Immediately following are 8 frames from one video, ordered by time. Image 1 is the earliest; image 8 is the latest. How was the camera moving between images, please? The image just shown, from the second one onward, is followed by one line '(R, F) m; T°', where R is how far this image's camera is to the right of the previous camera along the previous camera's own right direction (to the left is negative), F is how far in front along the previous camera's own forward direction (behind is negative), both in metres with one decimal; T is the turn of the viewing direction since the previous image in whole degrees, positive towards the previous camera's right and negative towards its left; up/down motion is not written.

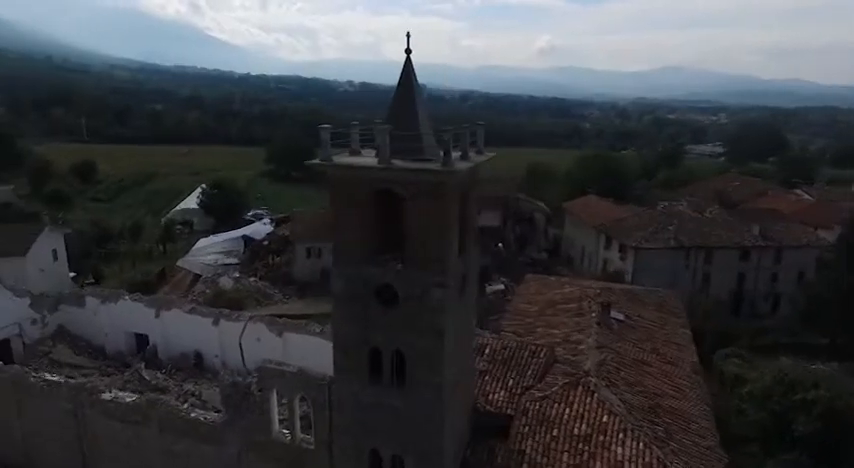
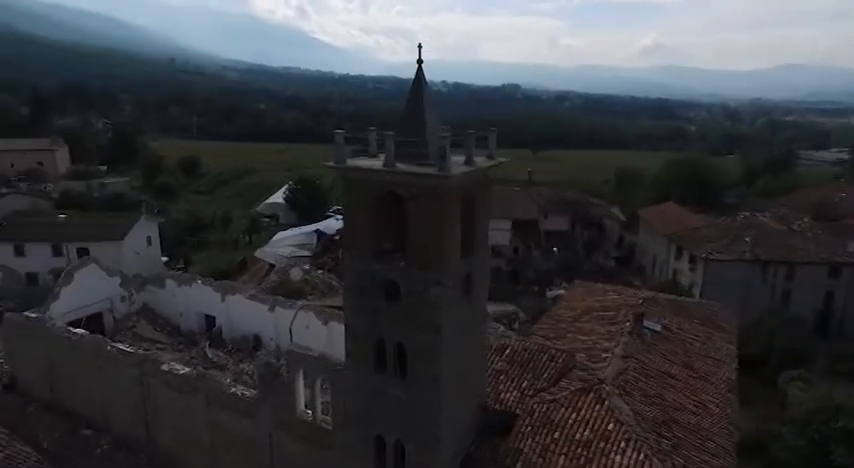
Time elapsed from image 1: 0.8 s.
(+1.4, -0.4) m; -9°
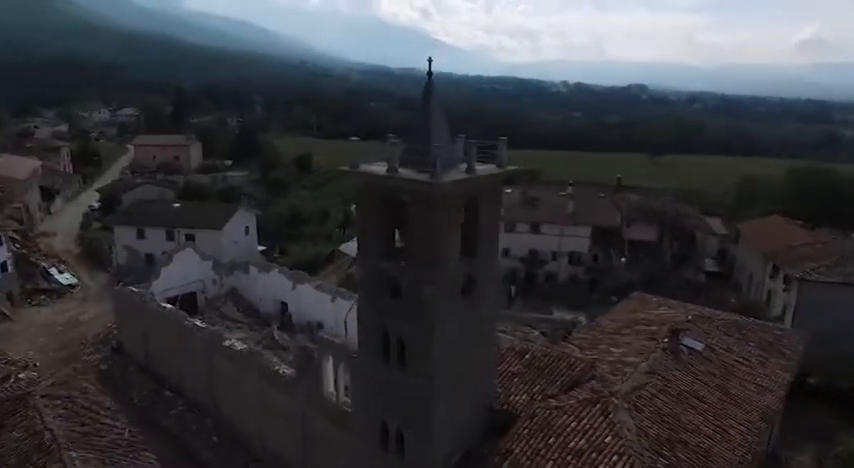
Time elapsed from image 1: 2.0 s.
(+1.9, -0.4) m; -11°
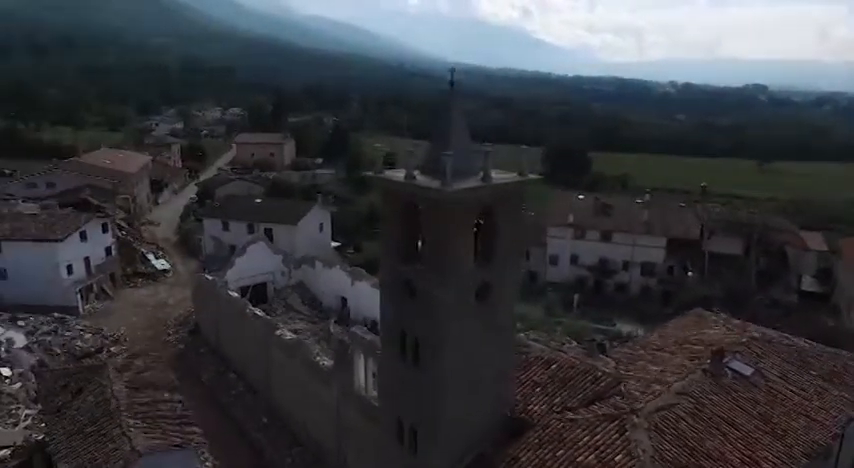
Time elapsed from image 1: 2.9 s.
(+1.4, -0.2) m; -9°
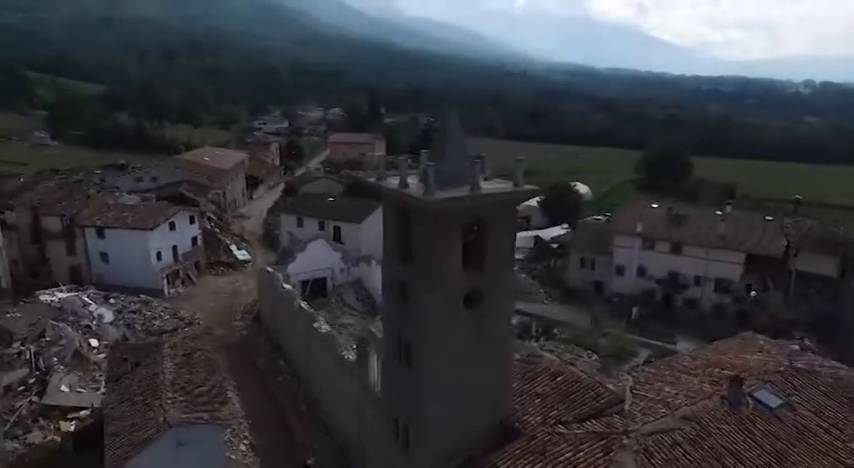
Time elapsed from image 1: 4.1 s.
(+2.0, -0.2) m; -10°
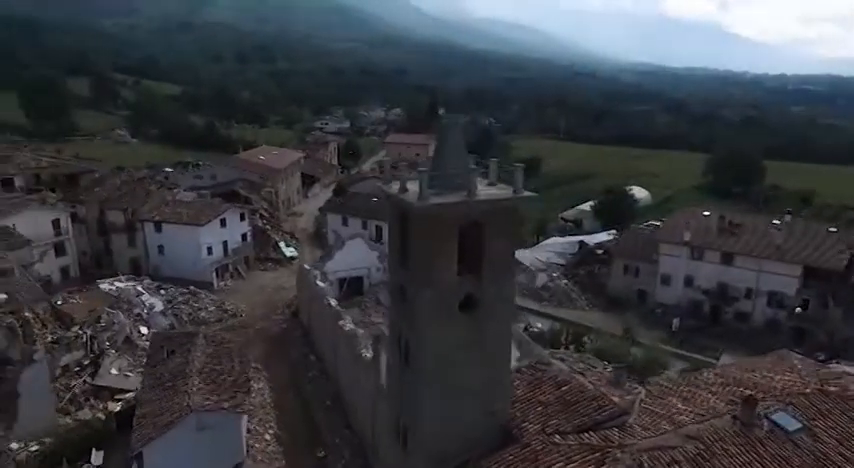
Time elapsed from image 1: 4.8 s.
(+1.2, -0.1) m; -6°
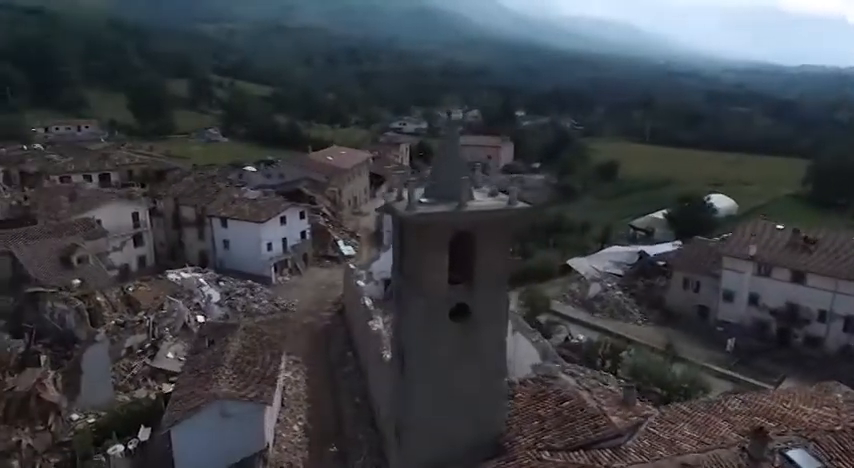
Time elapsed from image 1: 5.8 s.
(+1.7, -0.1) m; -8°
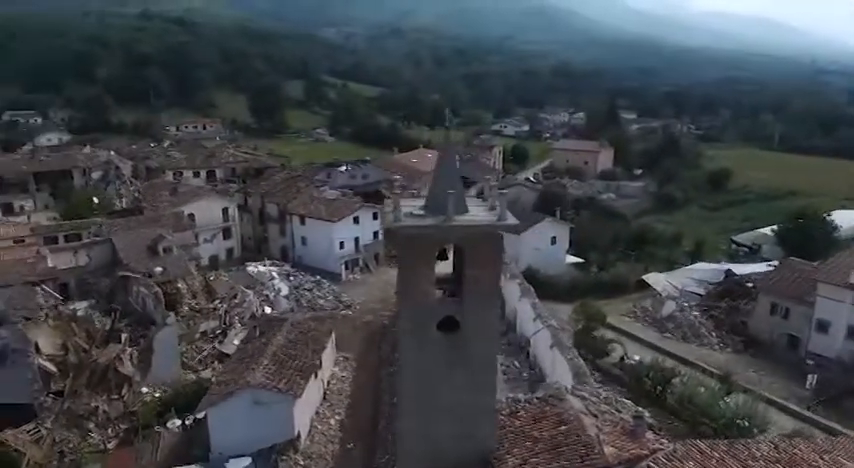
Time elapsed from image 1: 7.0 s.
(+2.2, 0.0) m; -11°
